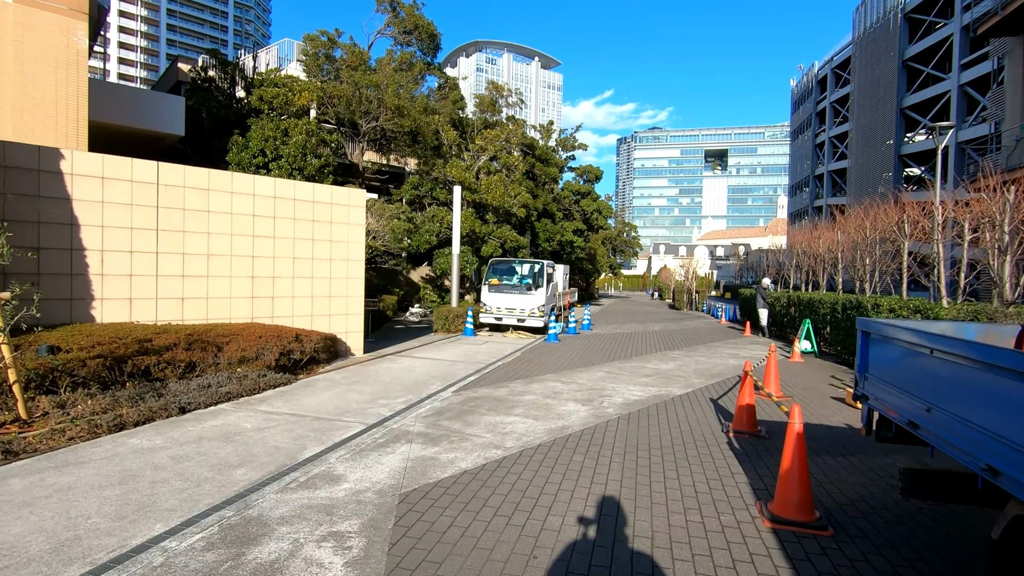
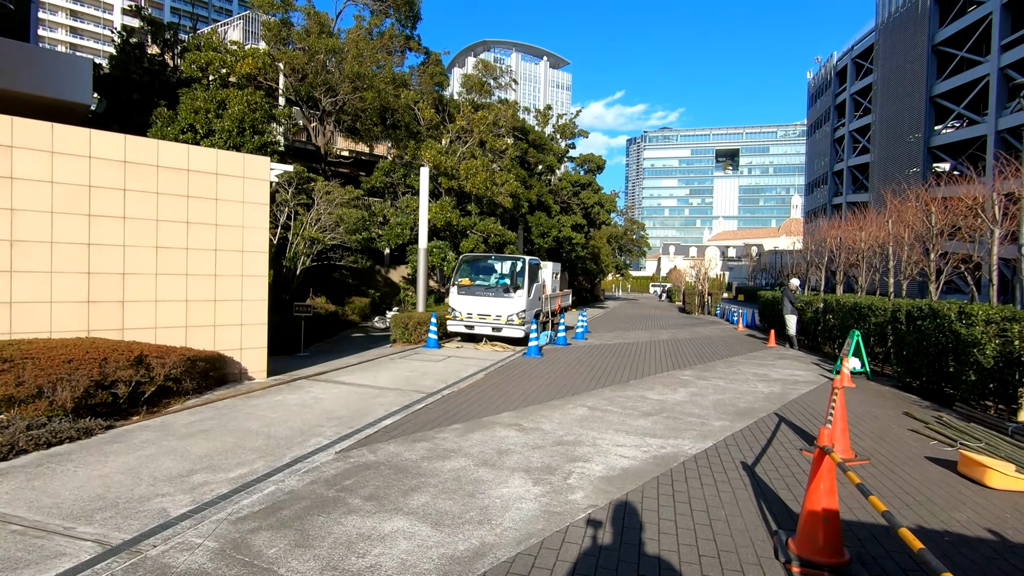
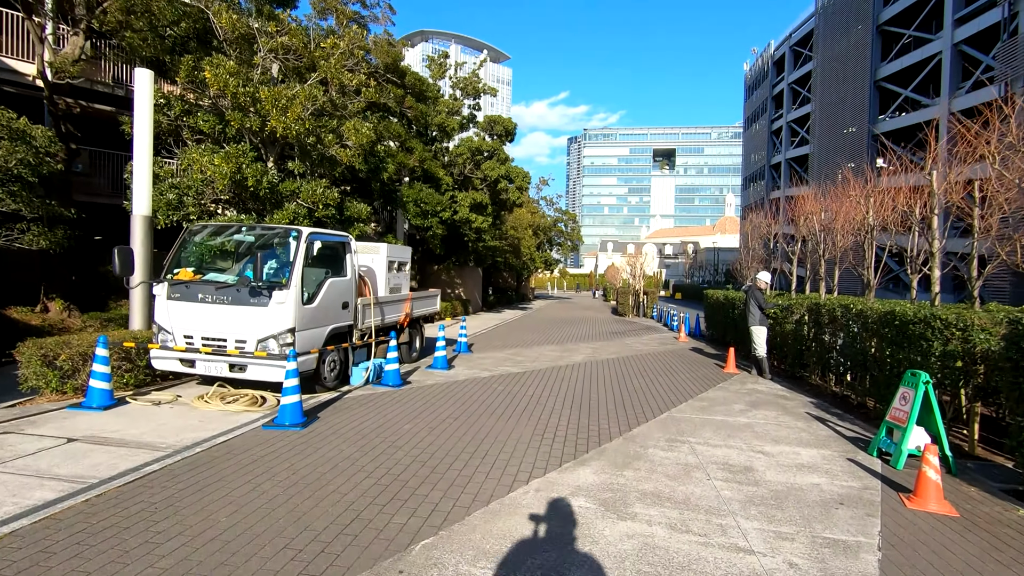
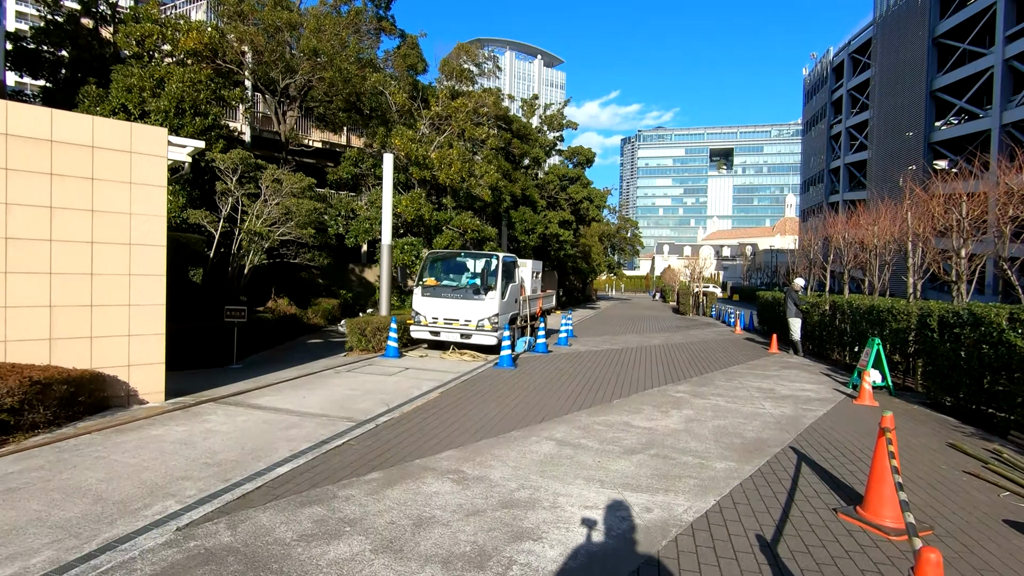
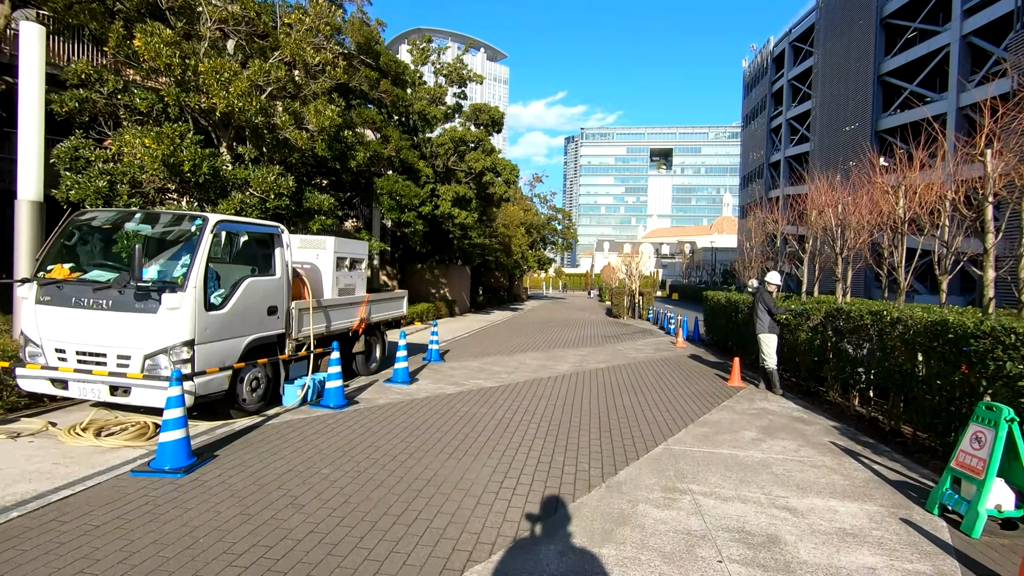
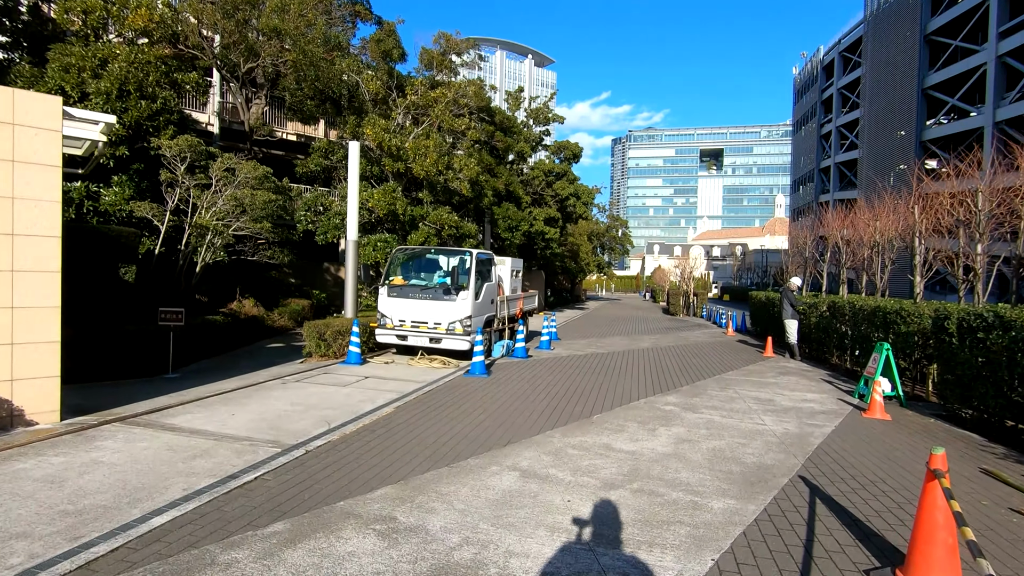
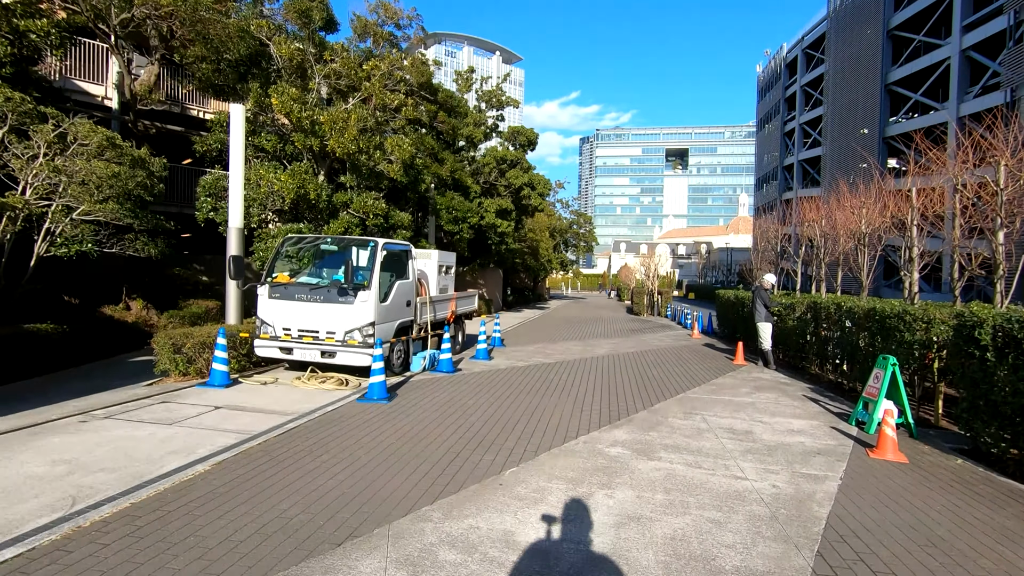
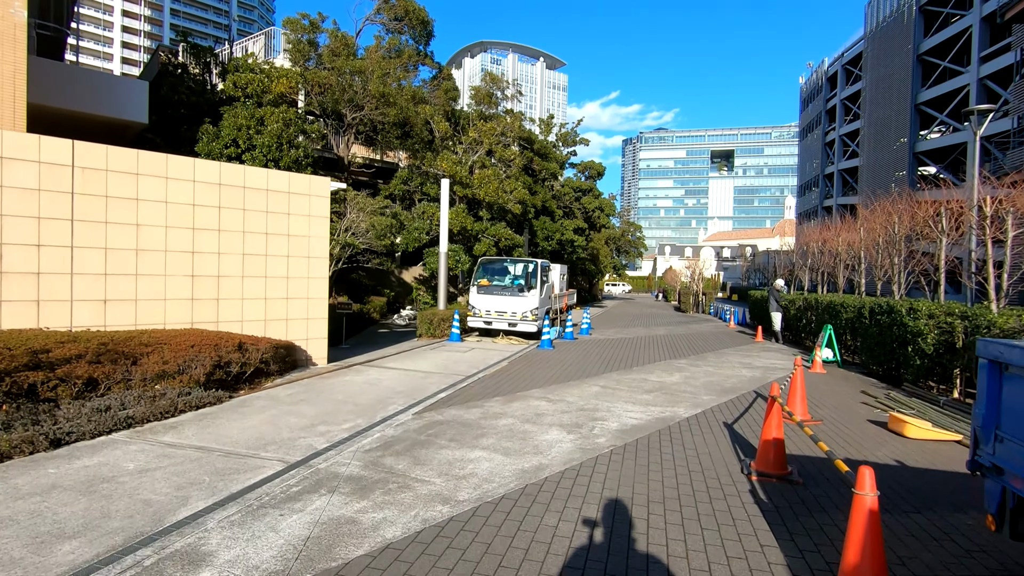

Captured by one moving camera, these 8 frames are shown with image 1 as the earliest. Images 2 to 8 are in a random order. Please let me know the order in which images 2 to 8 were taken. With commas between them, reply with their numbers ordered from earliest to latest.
8, 2, 4, 6, 7, 3, 5
